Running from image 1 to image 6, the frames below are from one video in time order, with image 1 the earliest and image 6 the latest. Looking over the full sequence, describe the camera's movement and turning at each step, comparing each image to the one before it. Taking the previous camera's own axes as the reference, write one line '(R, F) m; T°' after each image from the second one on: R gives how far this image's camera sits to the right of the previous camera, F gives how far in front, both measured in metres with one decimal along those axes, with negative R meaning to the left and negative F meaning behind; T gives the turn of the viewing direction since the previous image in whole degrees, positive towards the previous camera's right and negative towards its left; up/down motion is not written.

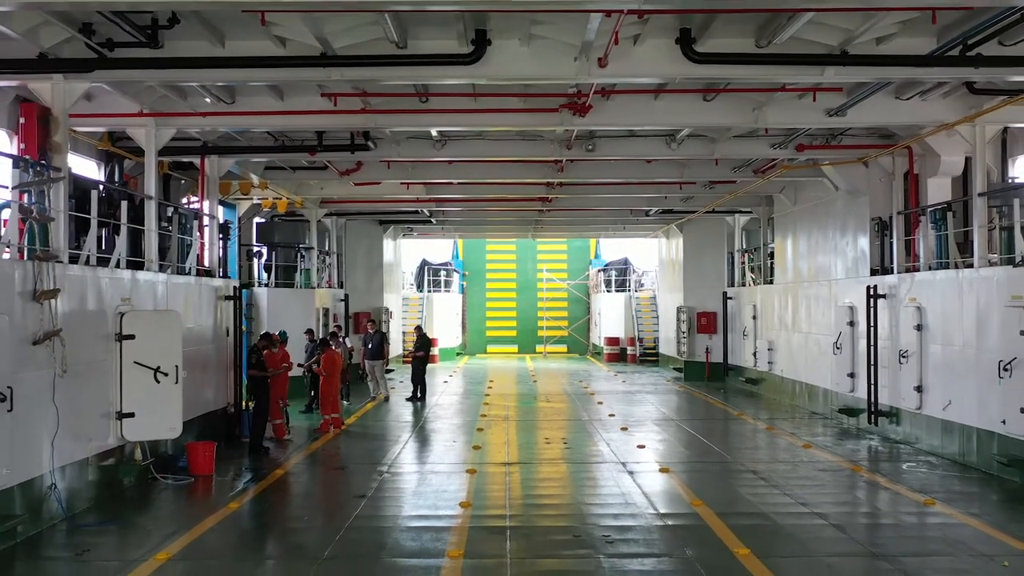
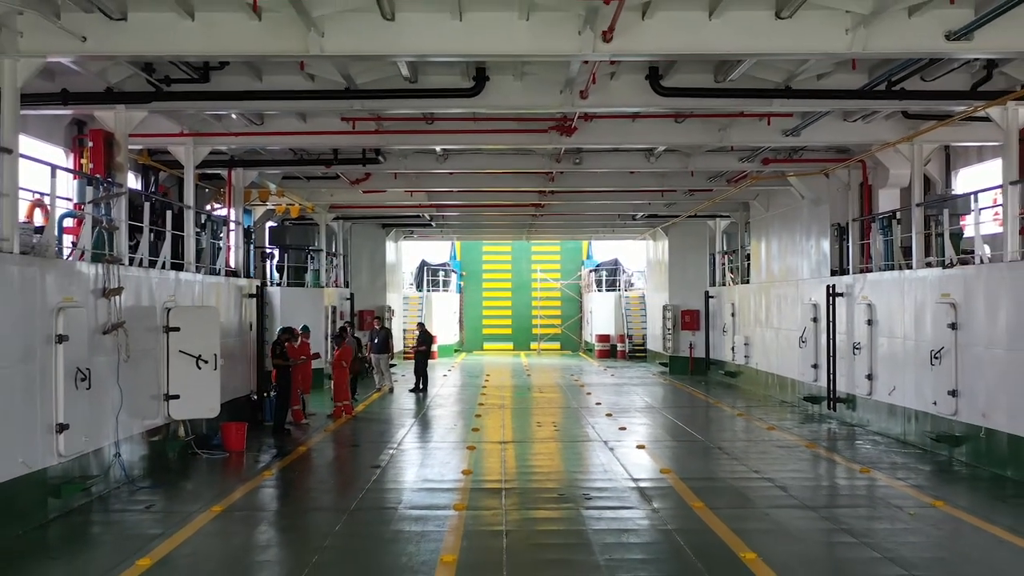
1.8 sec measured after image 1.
(0.0, -1.3) m; 0°
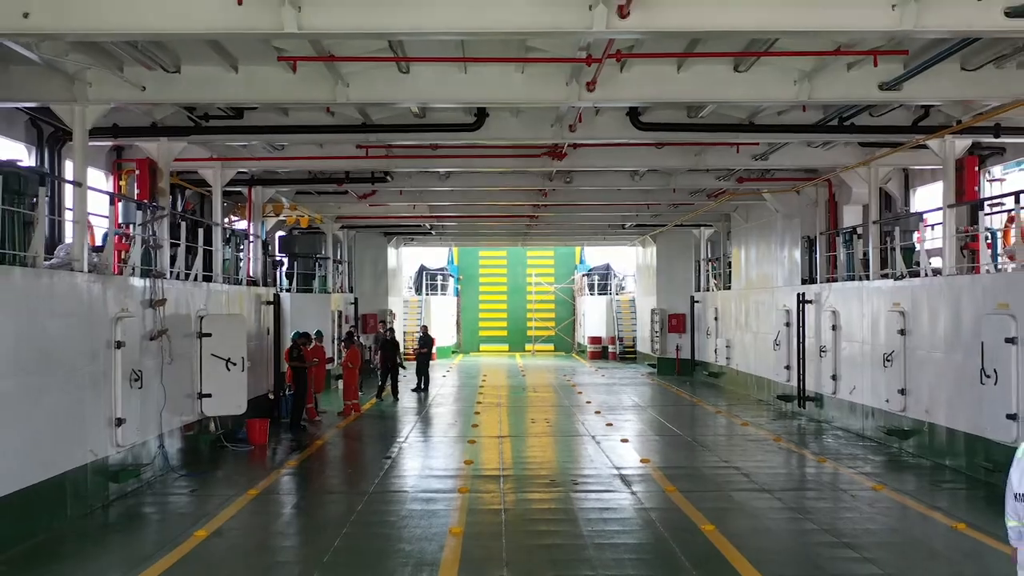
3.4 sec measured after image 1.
(0.0, -1.2) m; 0°
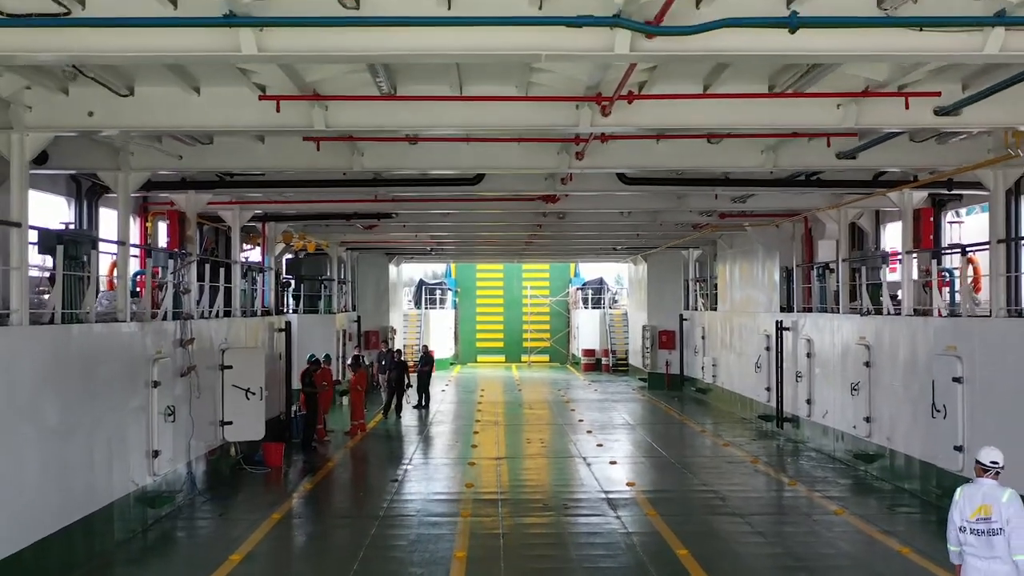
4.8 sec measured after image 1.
(0.0, -1.0) m; 0°
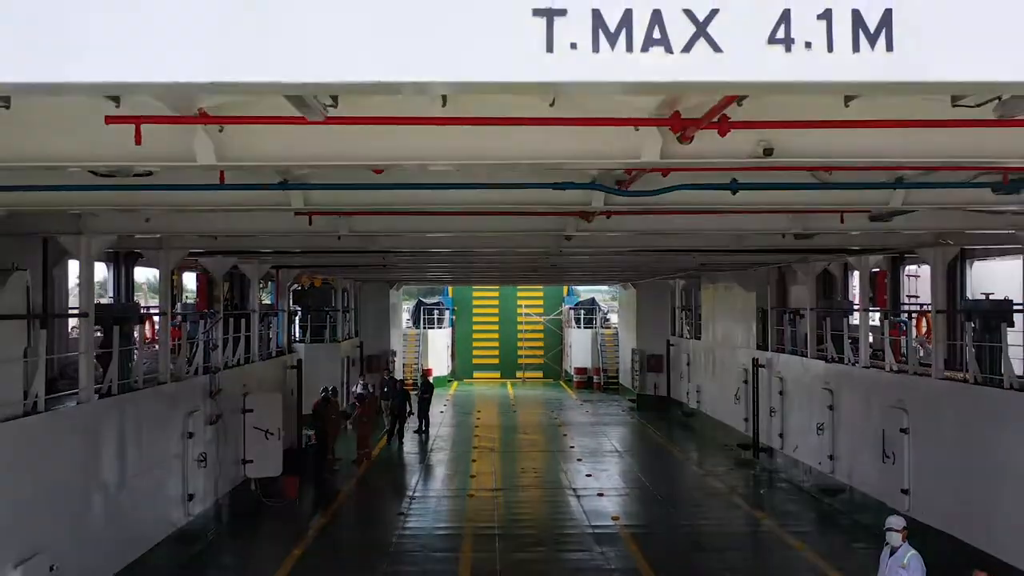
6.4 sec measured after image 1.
(0.0, -1.2) m; 0°
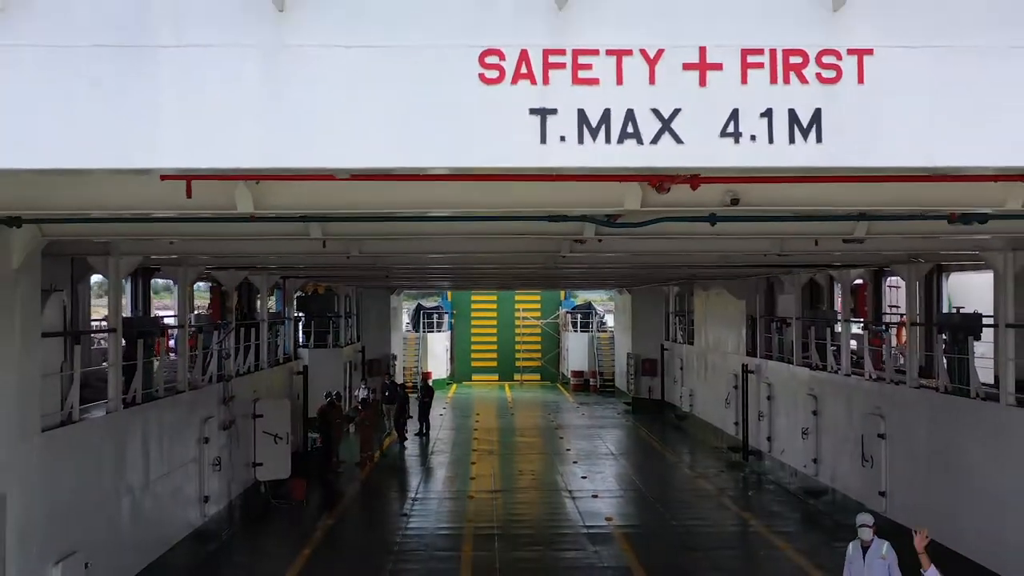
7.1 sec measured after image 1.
(0.0, -0.6) m; 0°
